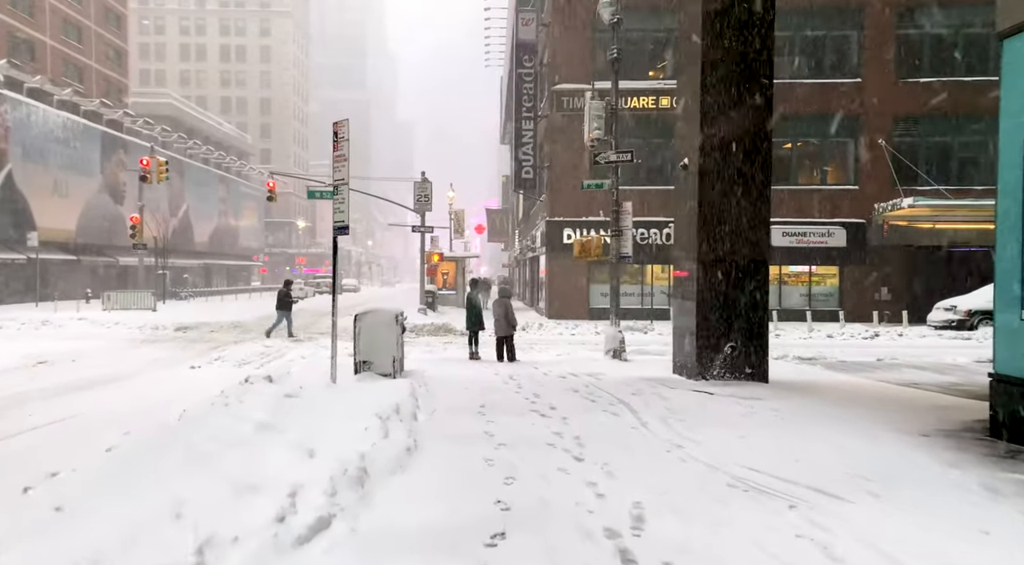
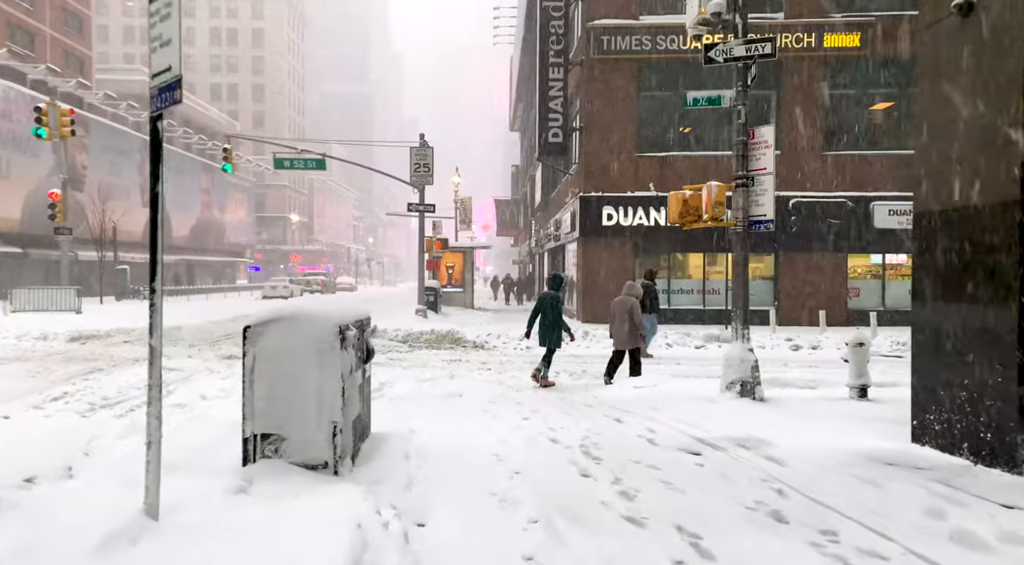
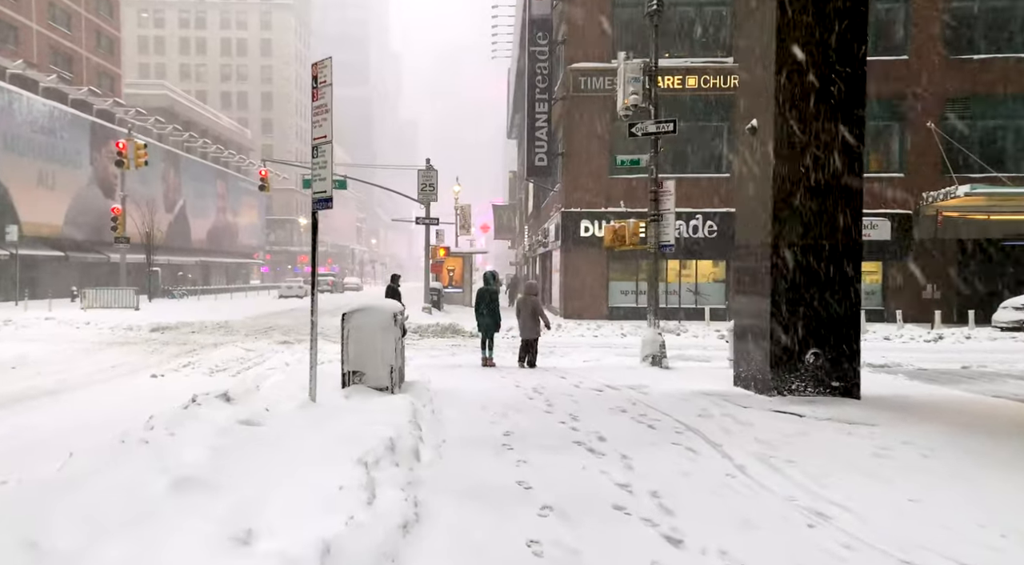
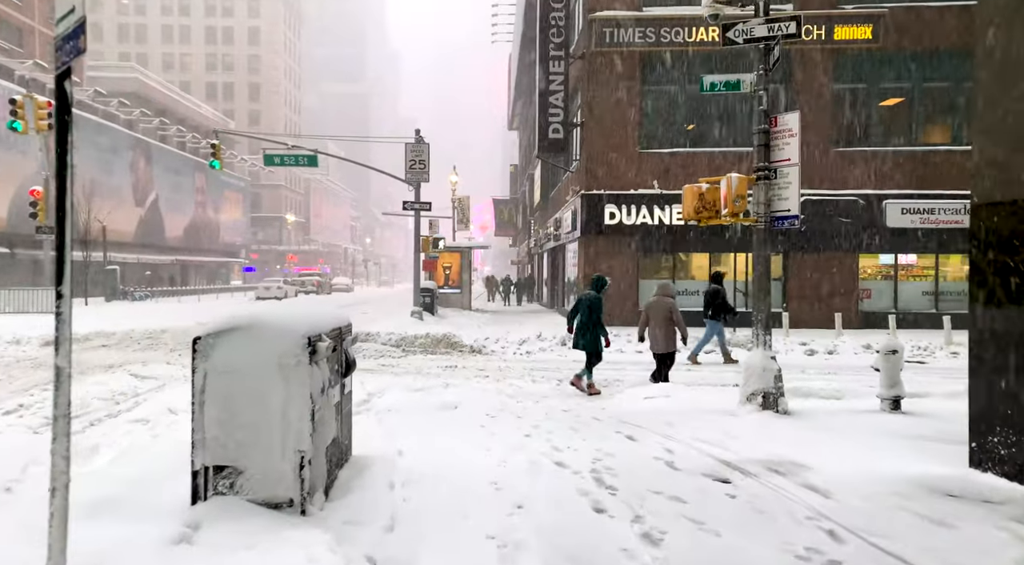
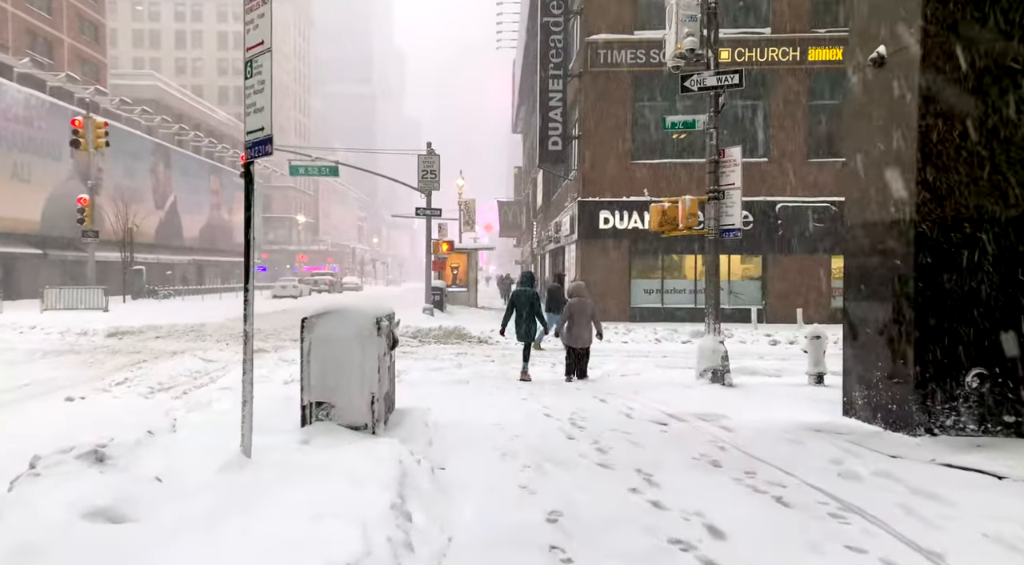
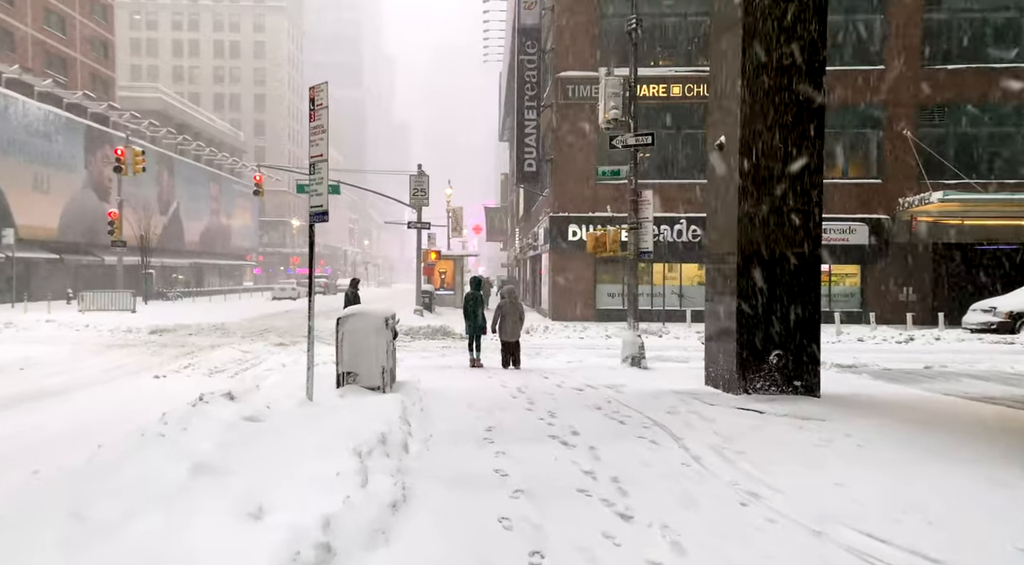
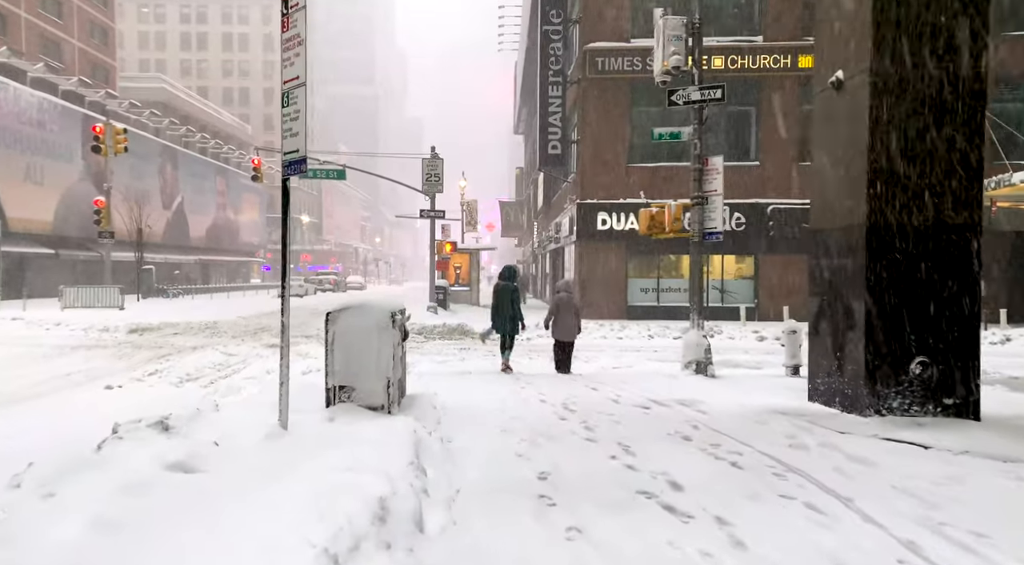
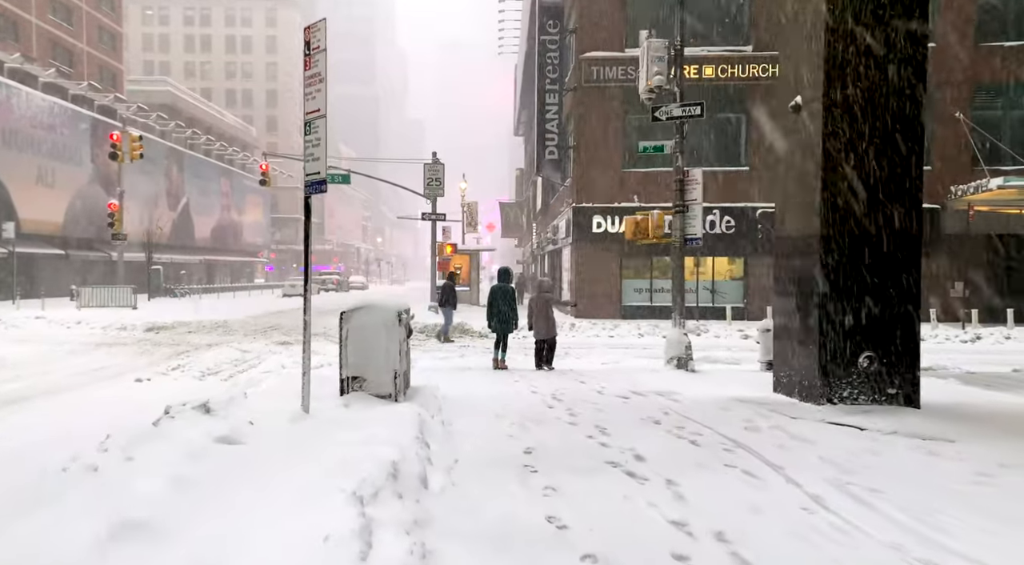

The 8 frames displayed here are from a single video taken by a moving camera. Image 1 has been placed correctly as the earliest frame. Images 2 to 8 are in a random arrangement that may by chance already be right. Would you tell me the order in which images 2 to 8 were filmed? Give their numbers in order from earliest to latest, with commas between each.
6, 3, 8, 7, 5, 2, 4
